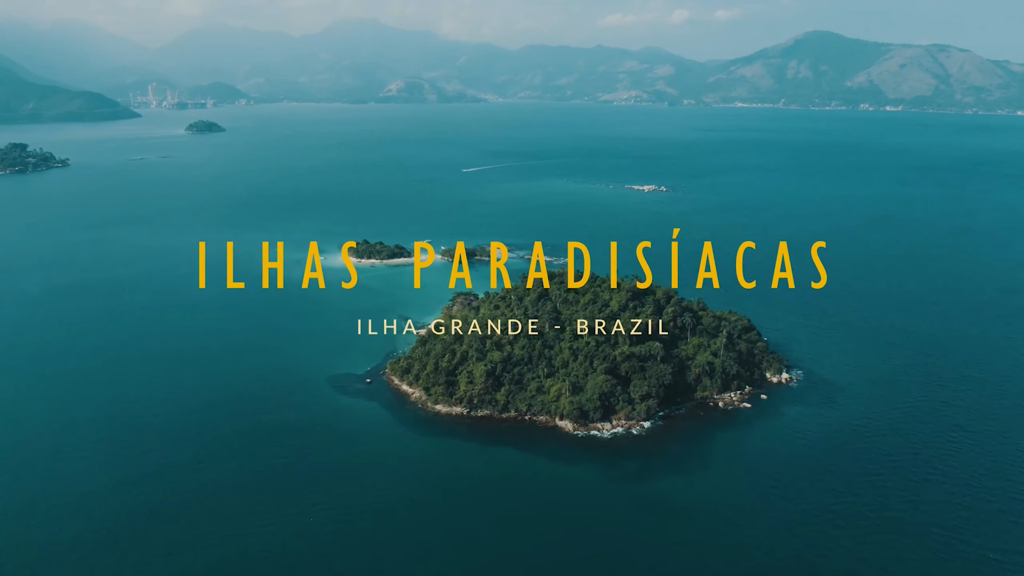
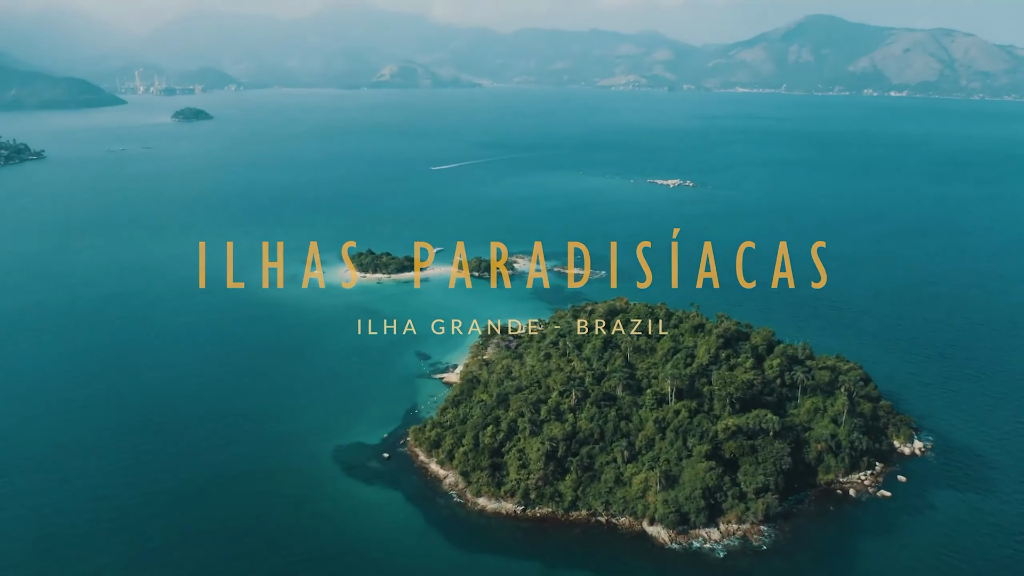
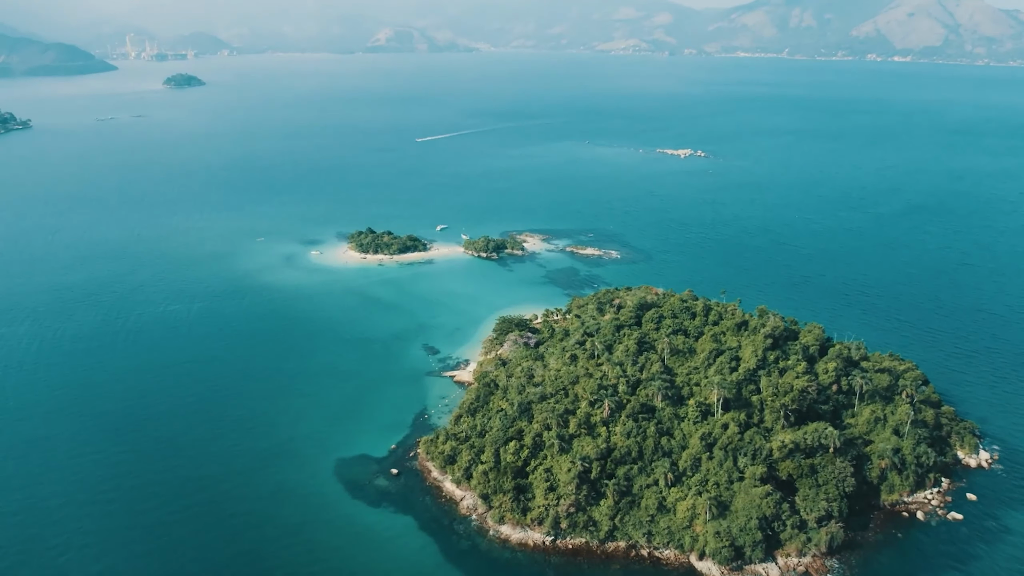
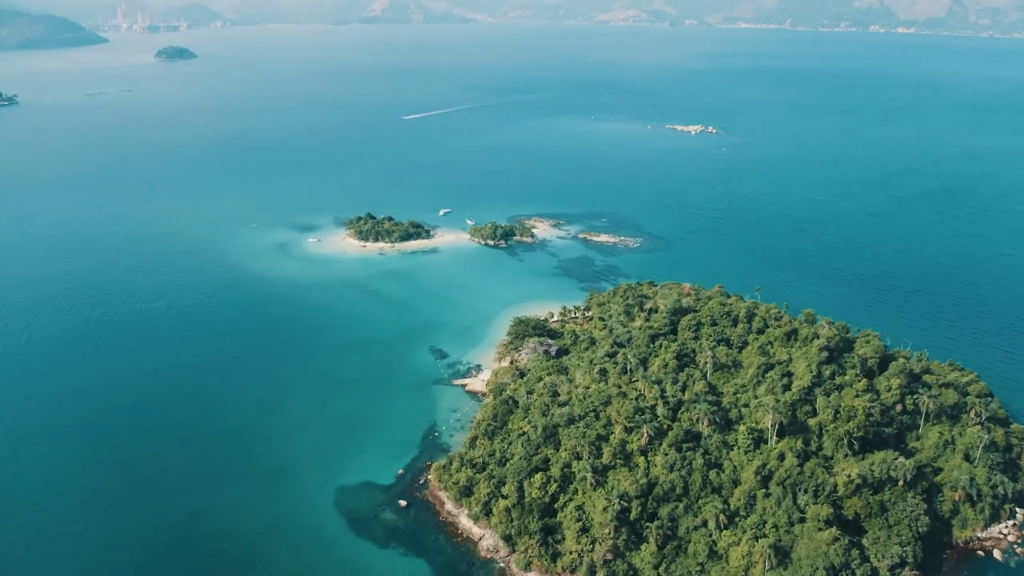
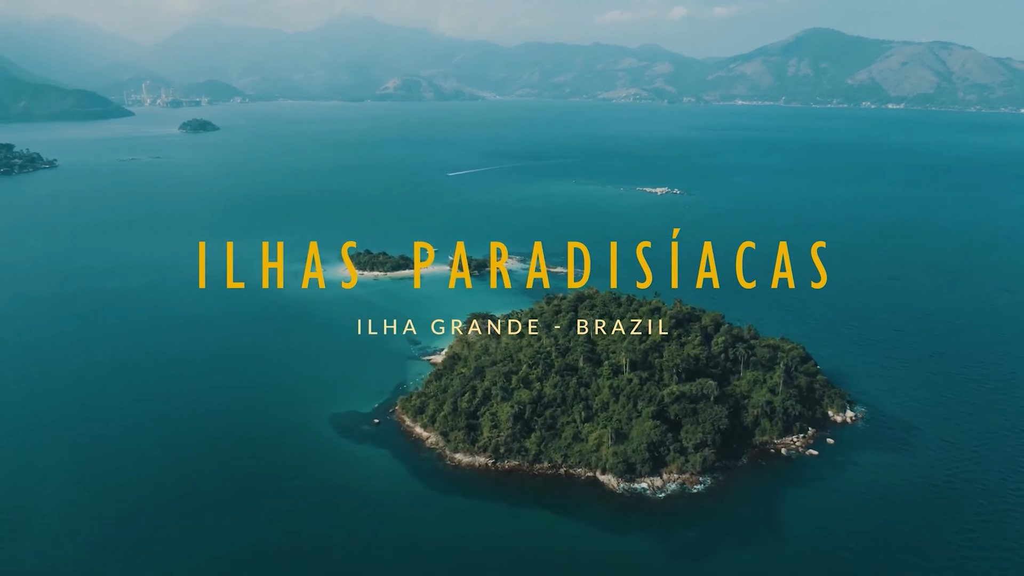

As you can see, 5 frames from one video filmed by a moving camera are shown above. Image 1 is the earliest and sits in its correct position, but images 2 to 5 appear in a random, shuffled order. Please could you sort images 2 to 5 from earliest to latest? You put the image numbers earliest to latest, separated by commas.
5, 2, 3, 4
